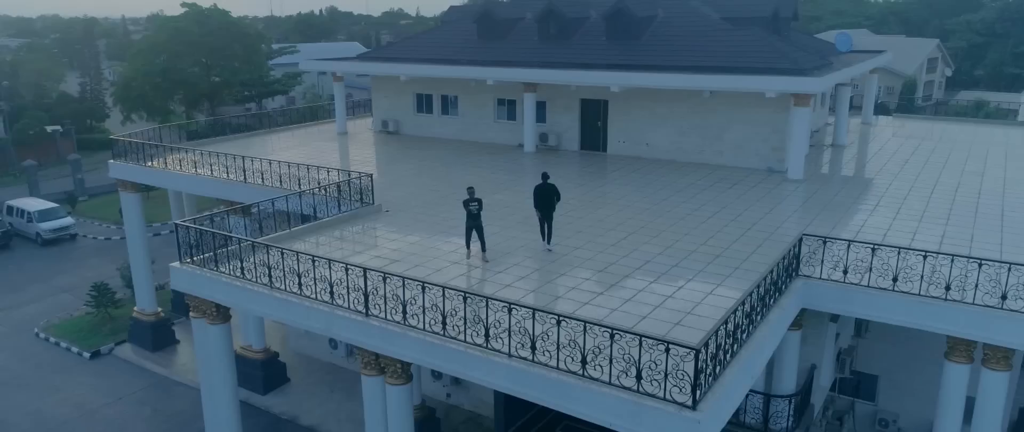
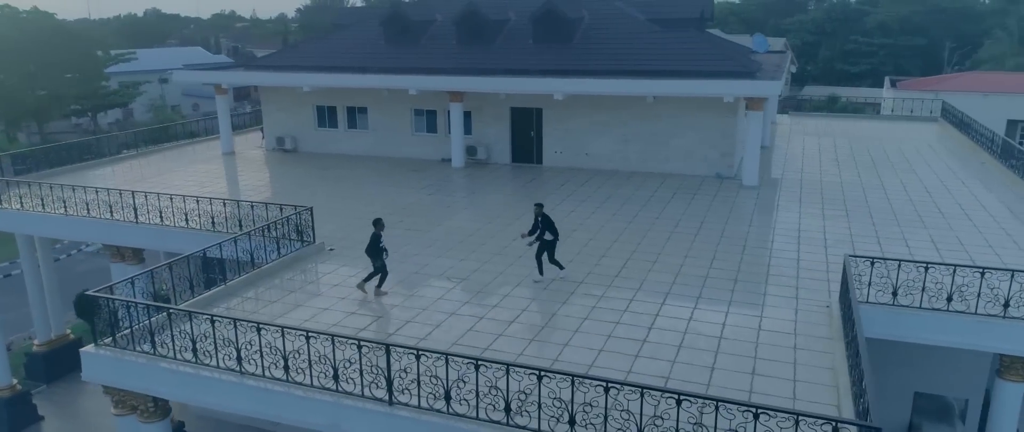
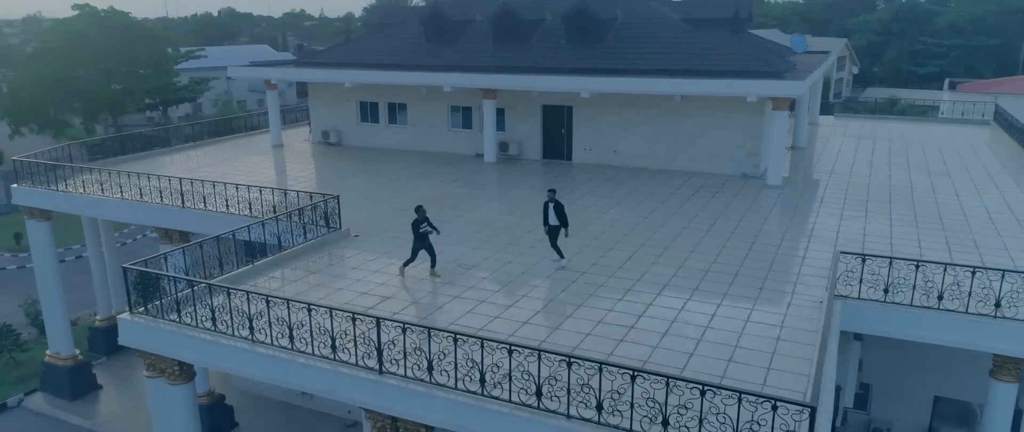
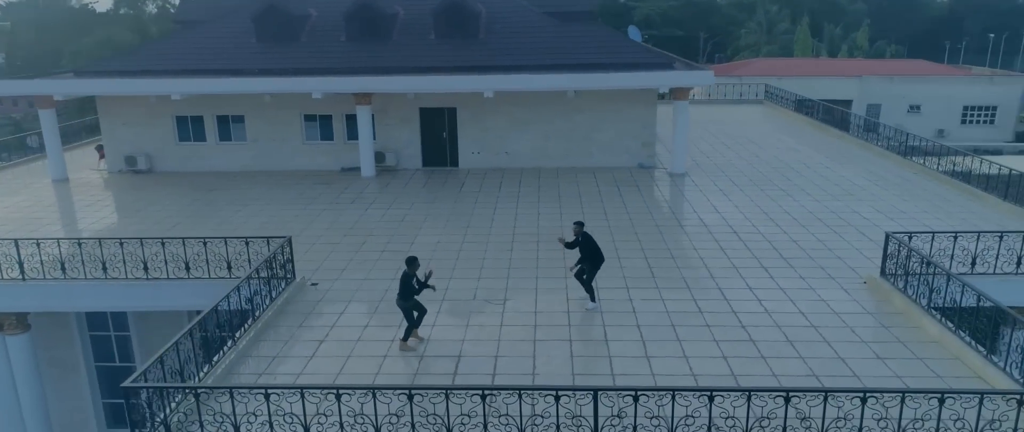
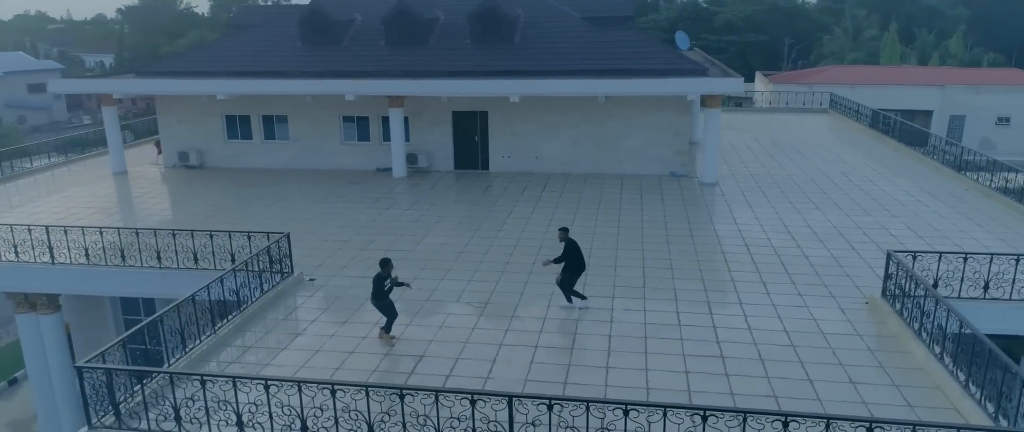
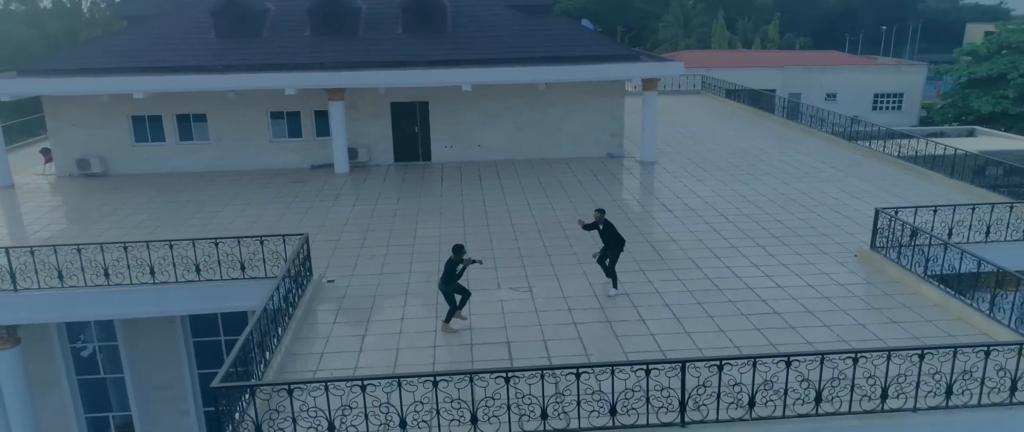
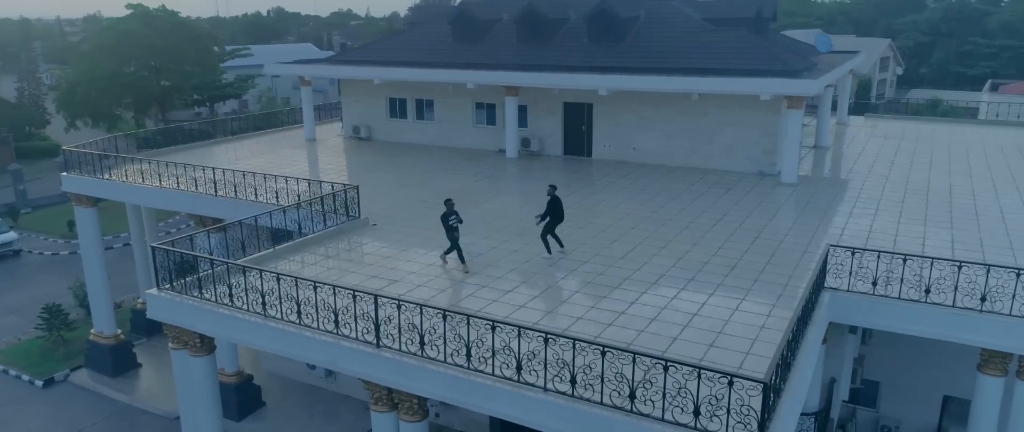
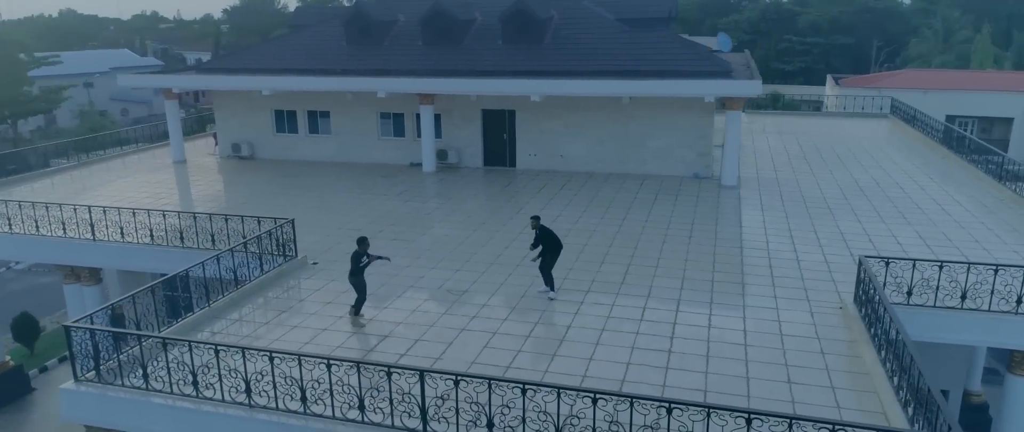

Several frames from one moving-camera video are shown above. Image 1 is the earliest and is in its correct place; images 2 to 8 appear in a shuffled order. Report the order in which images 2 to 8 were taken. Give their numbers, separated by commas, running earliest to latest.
7, 3, 2, 8, 5, 4, 6
